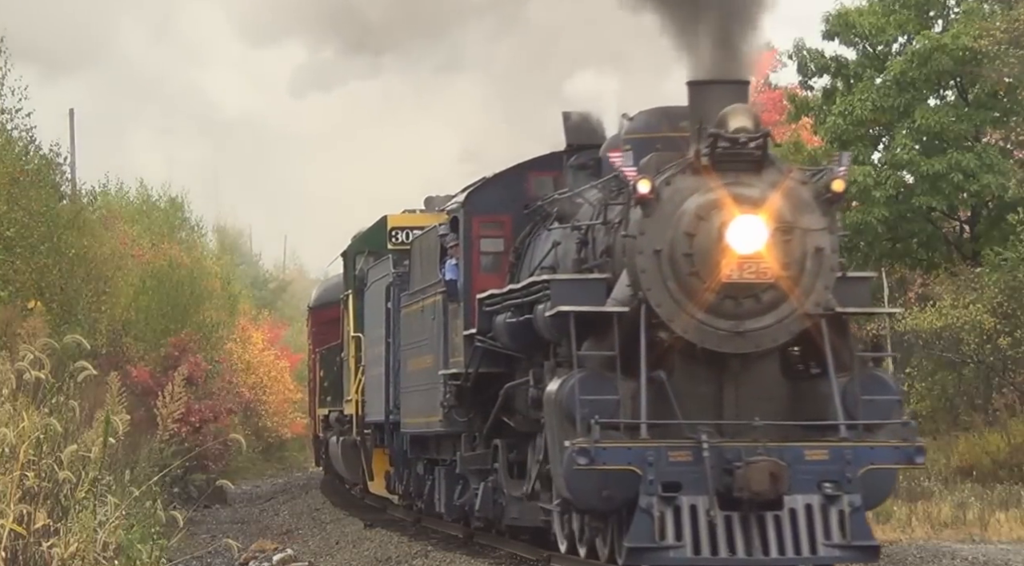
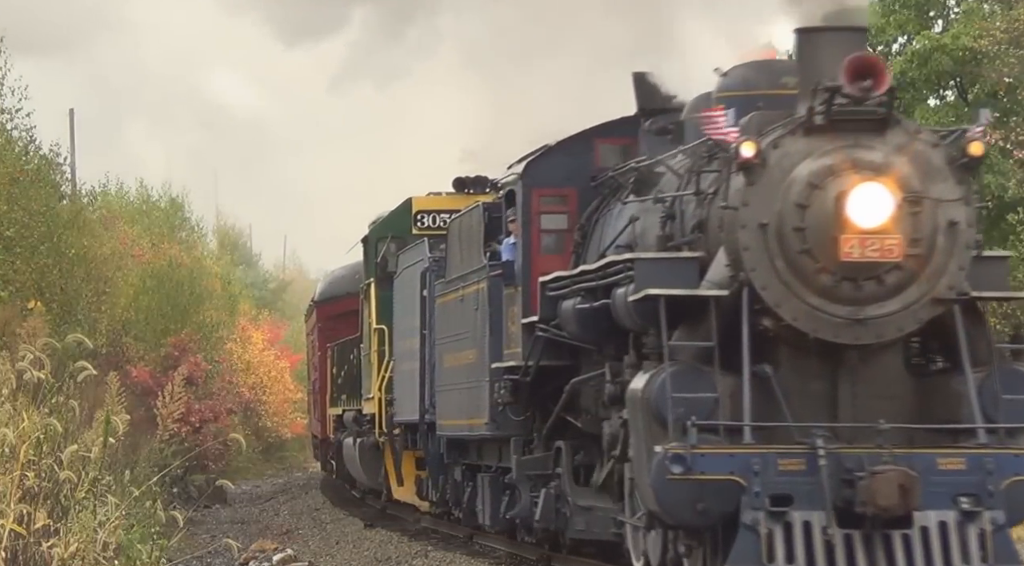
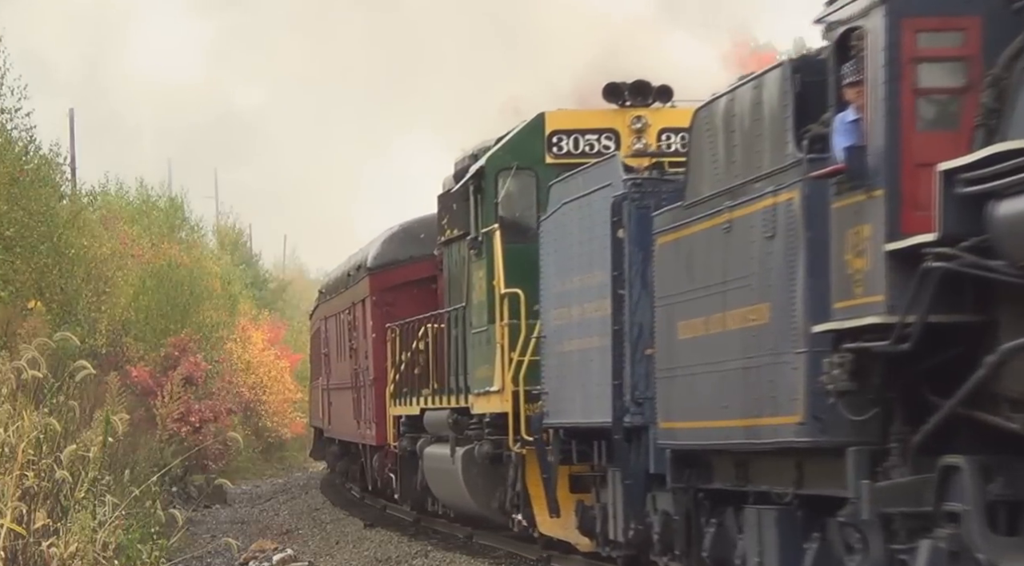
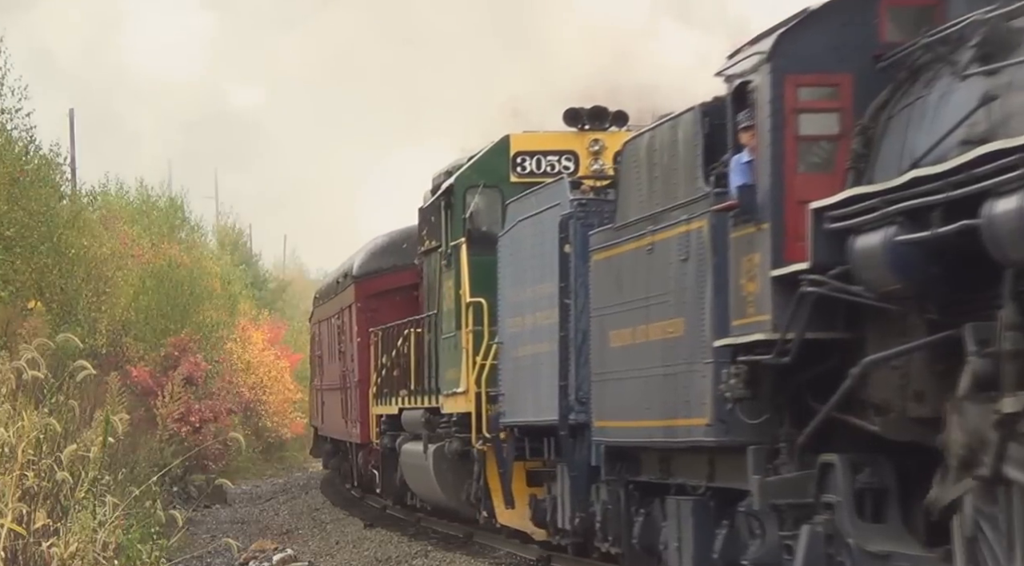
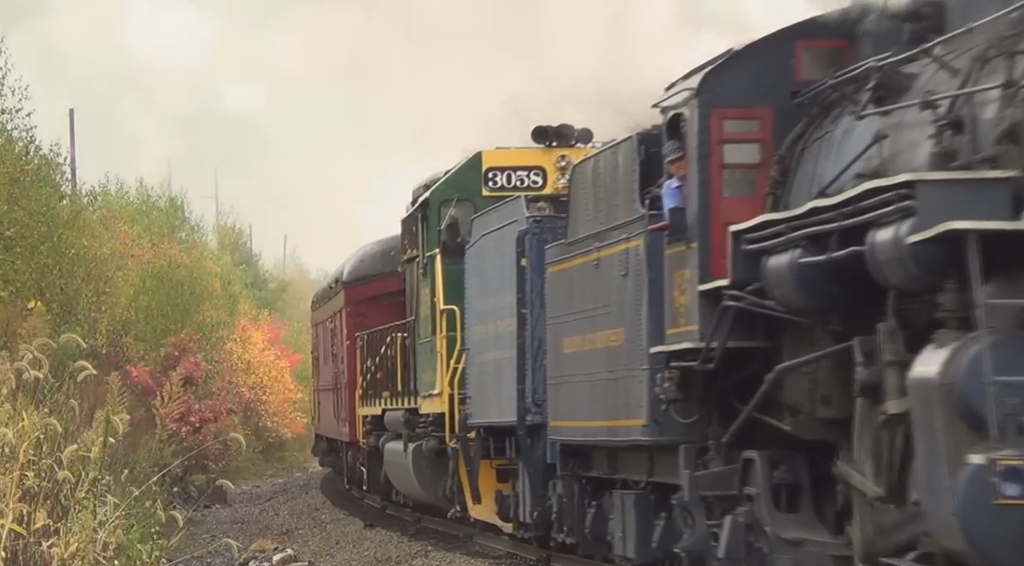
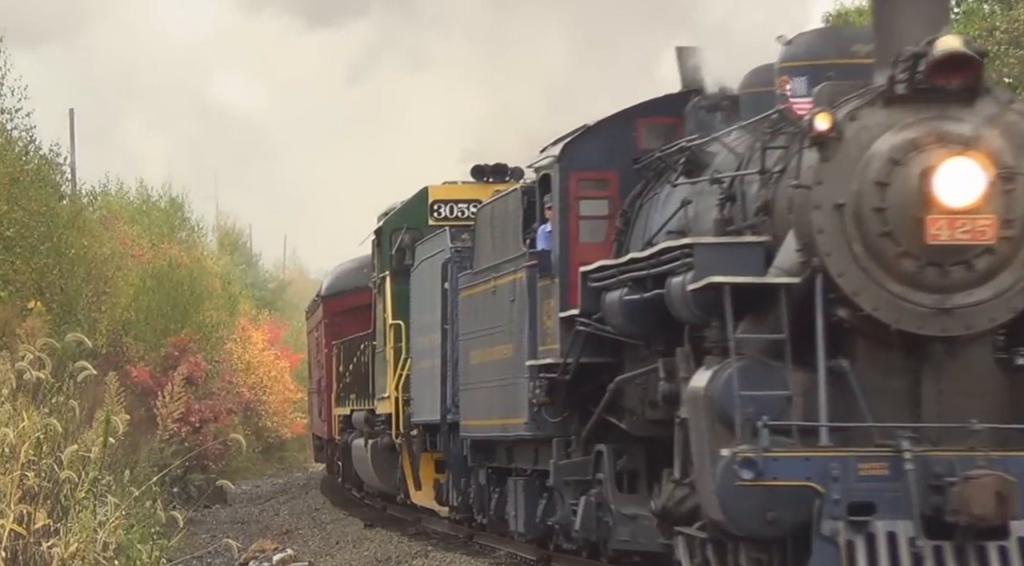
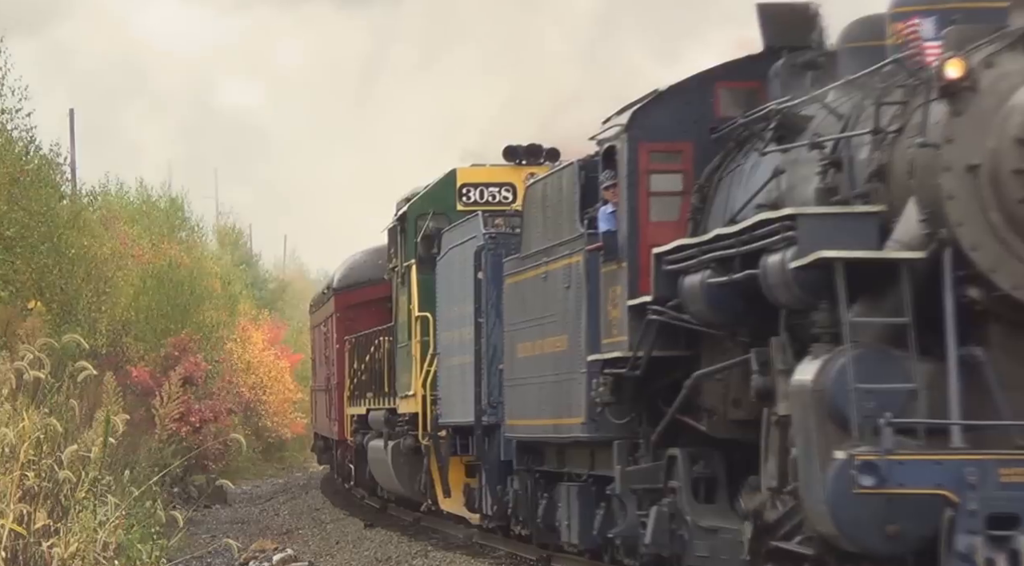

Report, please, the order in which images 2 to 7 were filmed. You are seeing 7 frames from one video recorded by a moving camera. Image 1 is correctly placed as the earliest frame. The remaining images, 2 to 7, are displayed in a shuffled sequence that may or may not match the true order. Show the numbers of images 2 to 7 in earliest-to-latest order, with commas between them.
2, 6, 7, 5, 4, 3
